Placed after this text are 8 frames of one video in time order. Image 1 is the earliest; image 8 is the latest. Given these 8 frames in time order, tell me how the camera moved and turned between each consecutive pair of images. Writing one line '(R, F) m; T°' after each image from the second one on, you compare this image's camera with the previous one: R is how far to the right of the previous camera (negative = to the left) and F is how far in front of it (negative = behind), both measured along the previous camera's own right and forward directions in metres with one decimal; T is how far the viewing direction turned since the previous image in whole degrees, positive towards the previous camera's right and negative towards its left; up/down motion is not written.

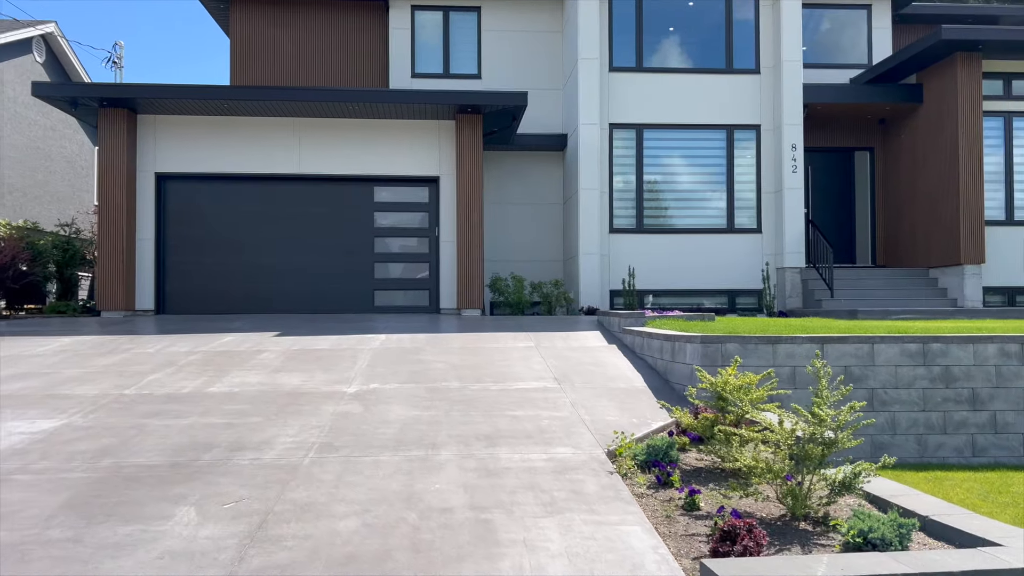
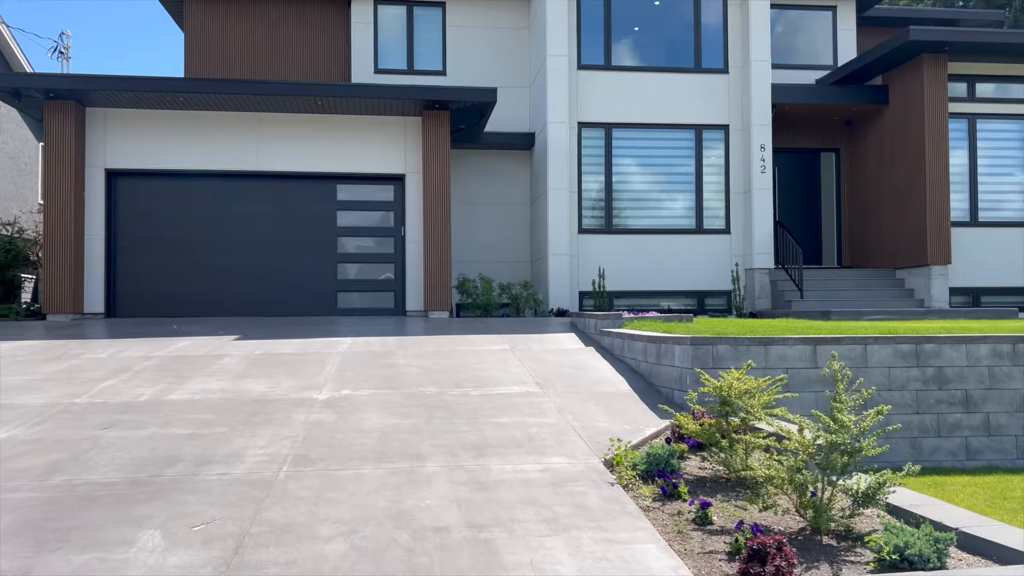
(-0.3, +0.4) m; +3°
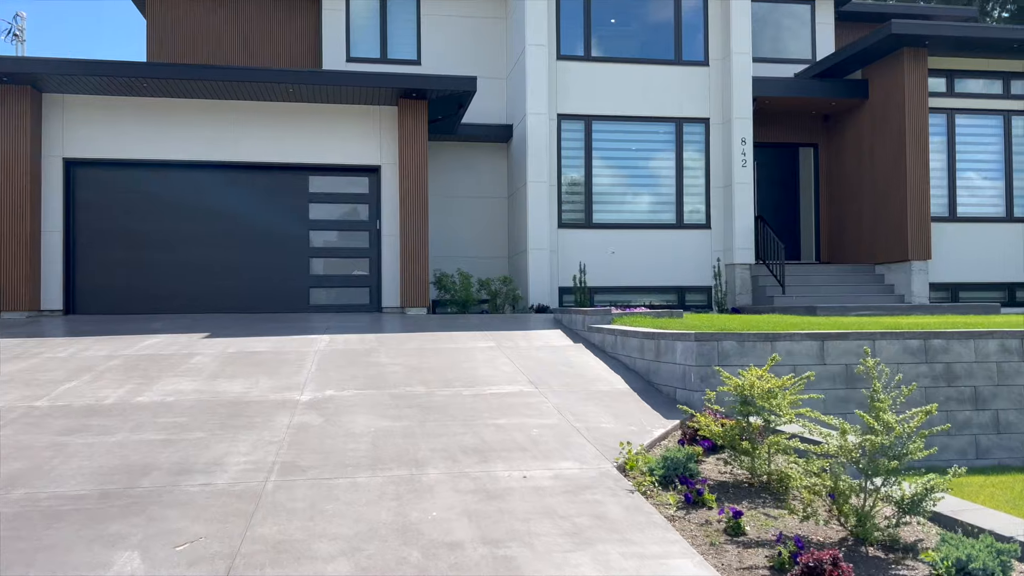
(-0.3, +0.4) m; +2°
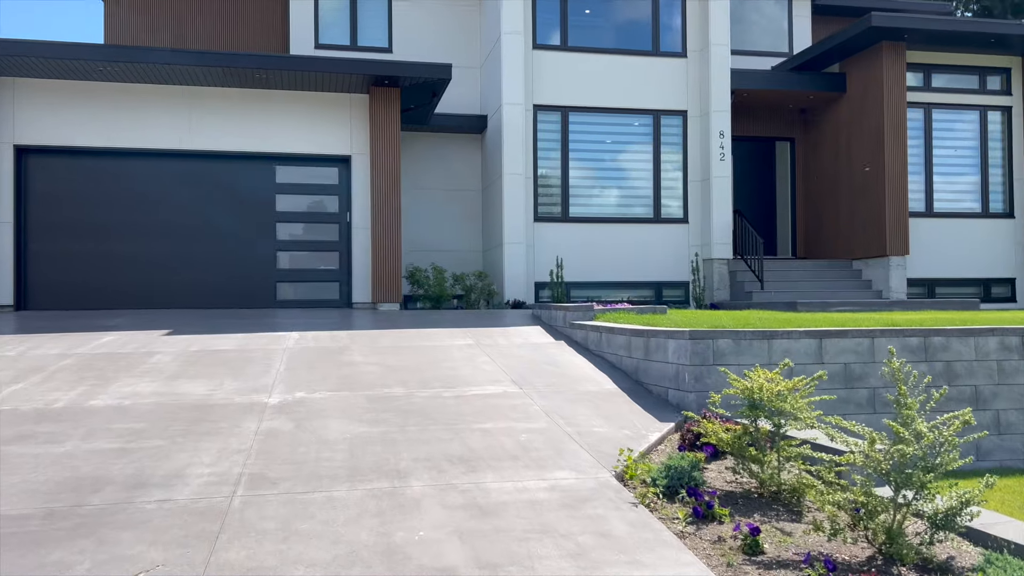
(-0.1, +0.4) m; +2°
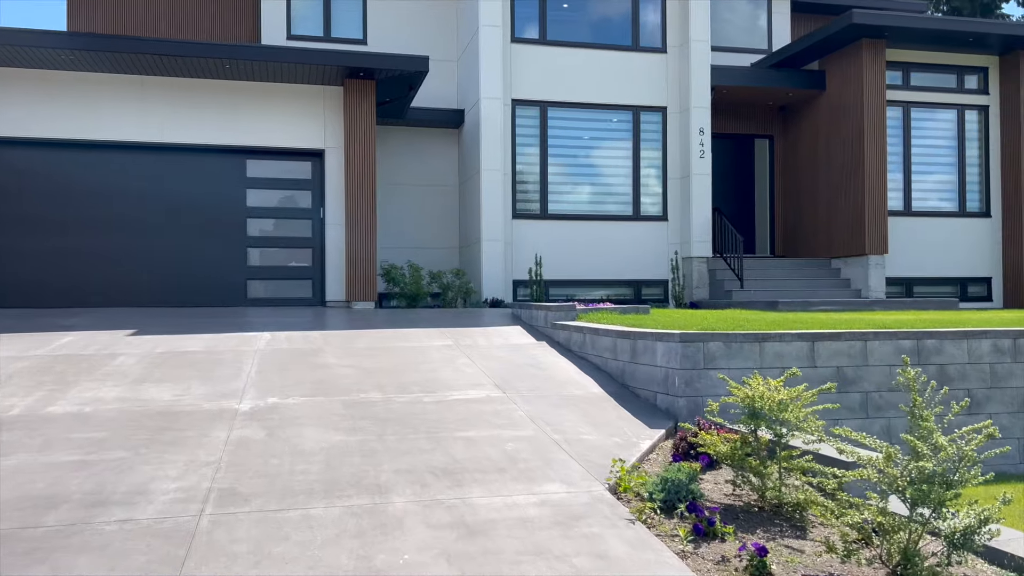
(-0.1, +0.3) m; +2°
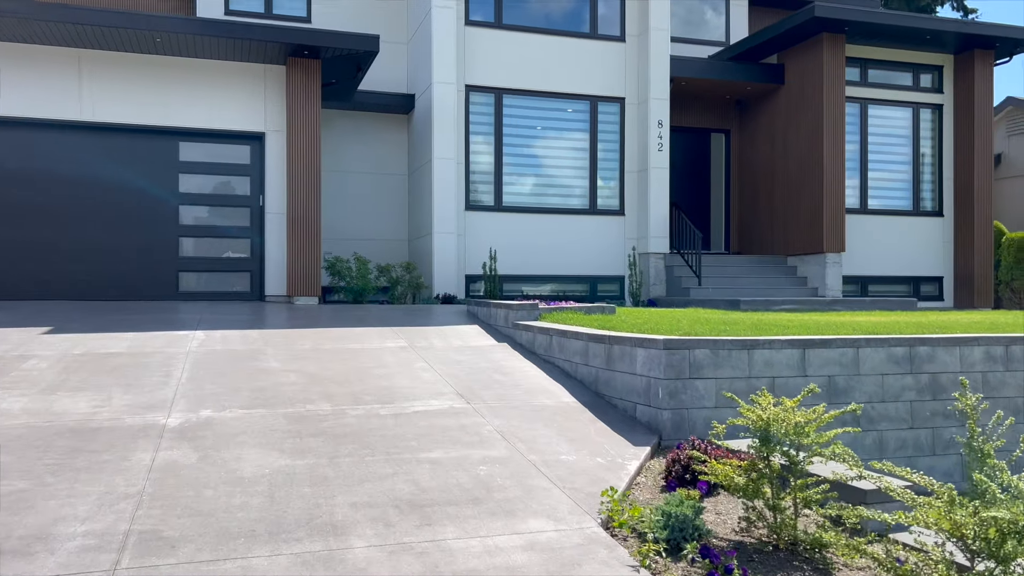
(-0.2, +0.7) m; +4°
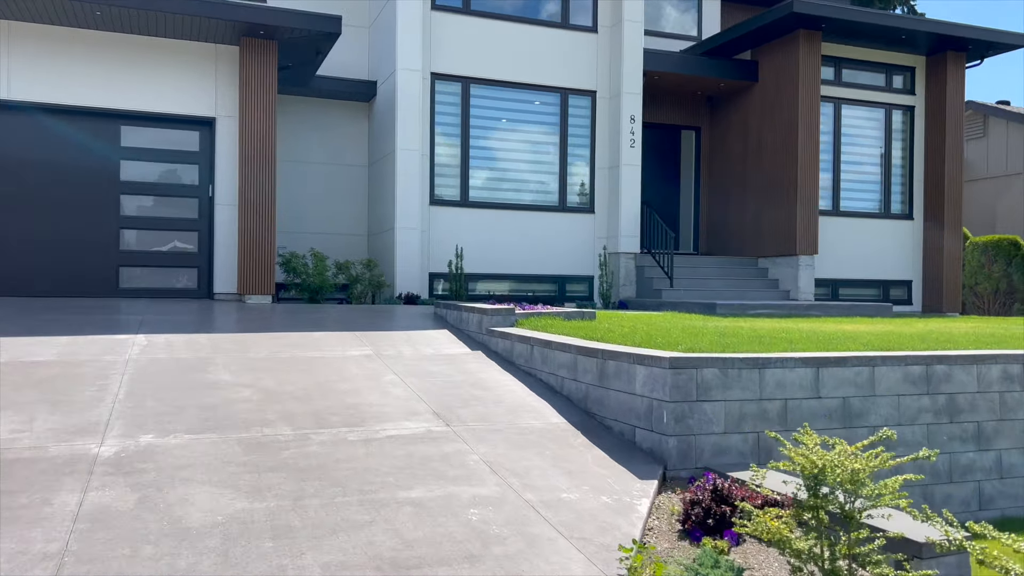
(-0.2, +0.7) m; +3°
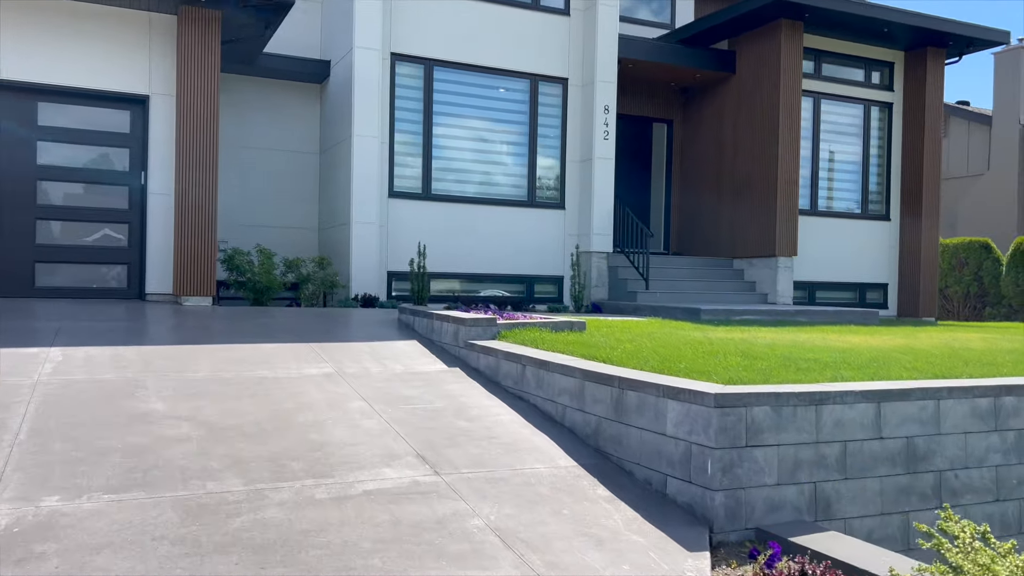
(-0.4, +1.1) m; +4°
